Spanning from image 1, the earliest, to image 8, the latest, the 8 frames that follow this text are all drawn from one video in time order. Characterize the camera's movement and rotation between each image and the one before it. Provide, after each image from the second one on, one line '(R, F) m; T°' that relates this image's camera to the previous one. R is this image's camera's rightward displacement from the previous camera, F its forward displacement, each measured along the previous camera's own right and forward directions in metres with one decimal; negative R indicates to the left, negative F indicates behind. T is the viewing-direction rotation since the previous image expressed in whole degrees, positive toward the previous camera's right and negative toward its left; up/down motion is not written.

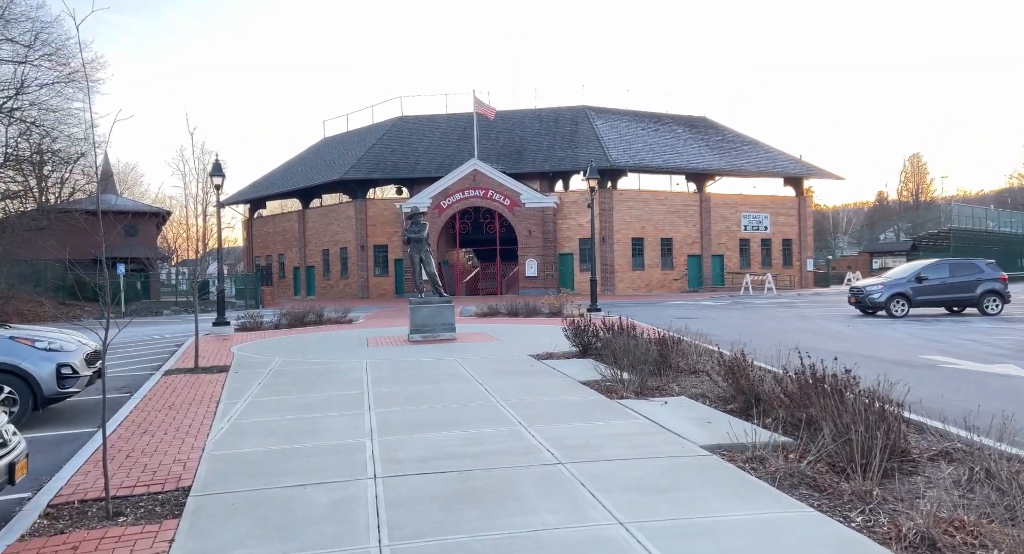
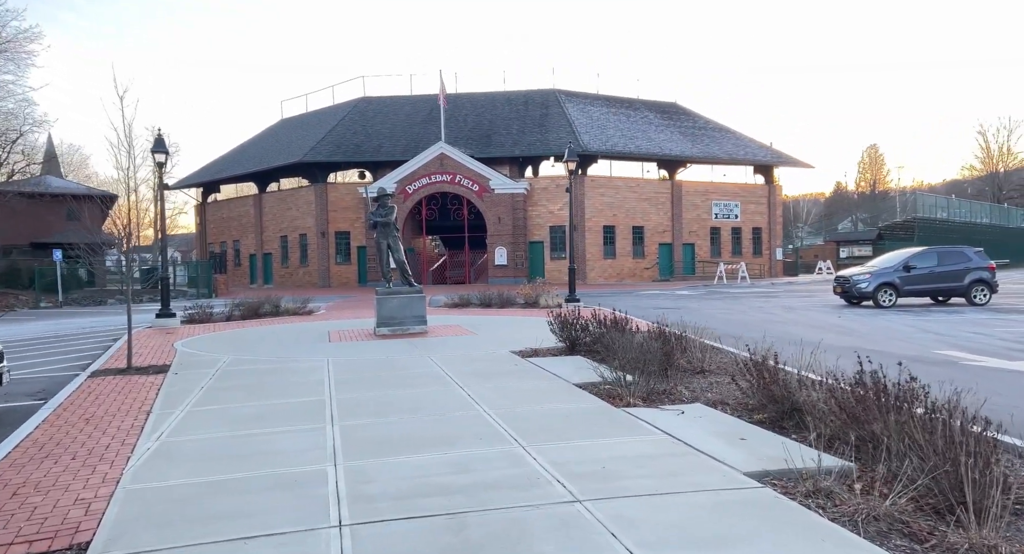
(-0.3, +1.3) m; +3°
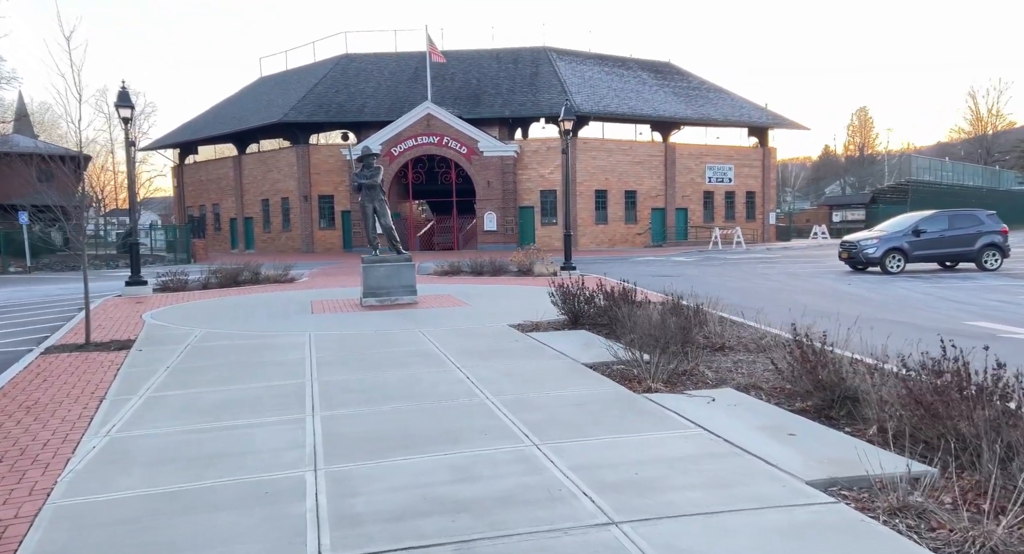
(-0.2, +1.0) m; +1°
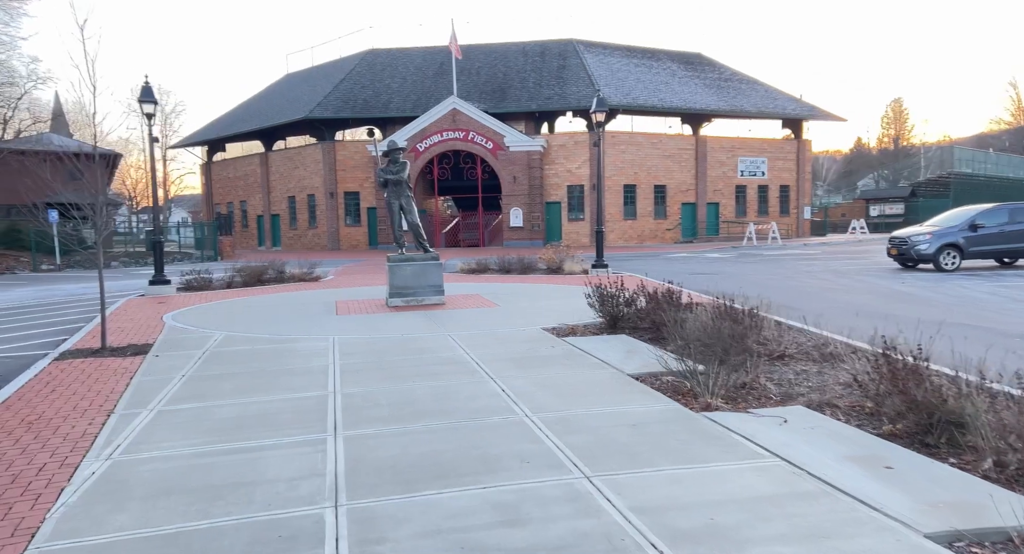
(-0.1, +0.7) m; -2°
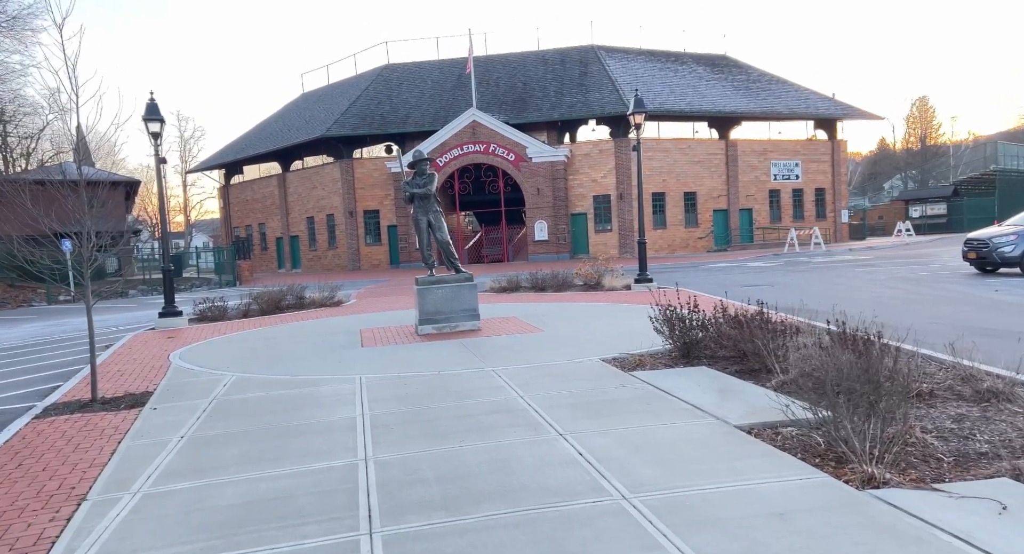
(-0.4, +1.4) m; -2°
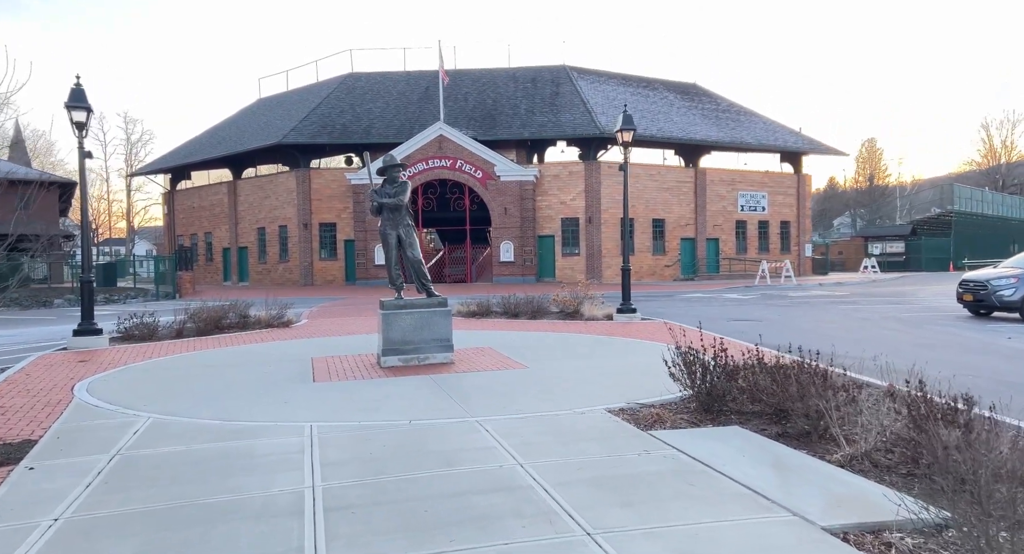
(-0.4, +1.6) m; +4°
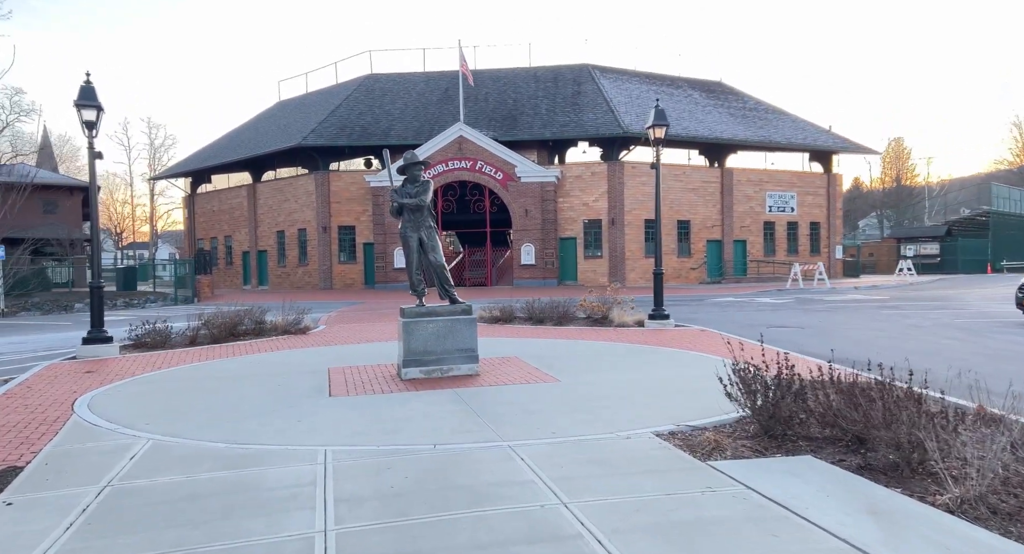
(-0.2, +0.8) m; -2°
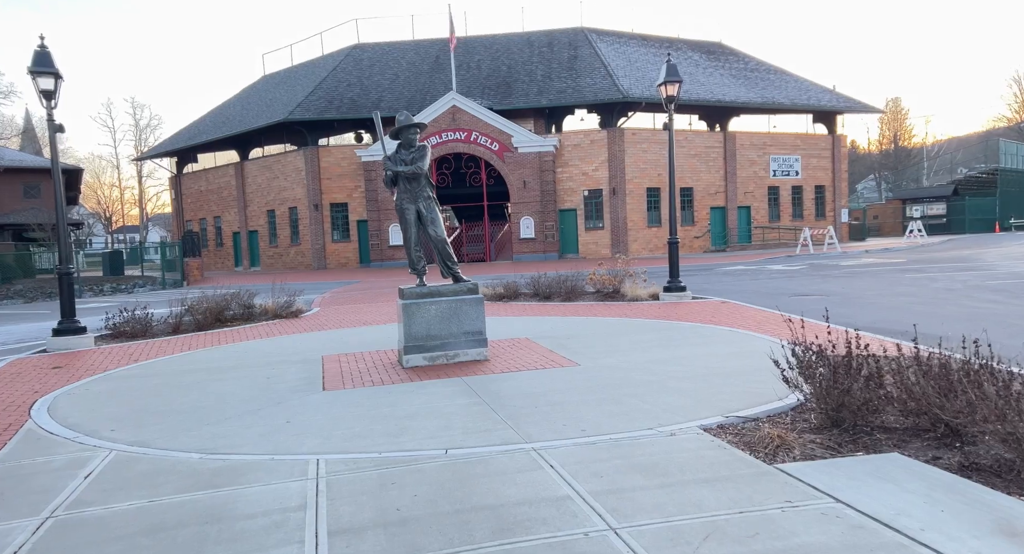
(-0.2, +1.0) m; 0°
